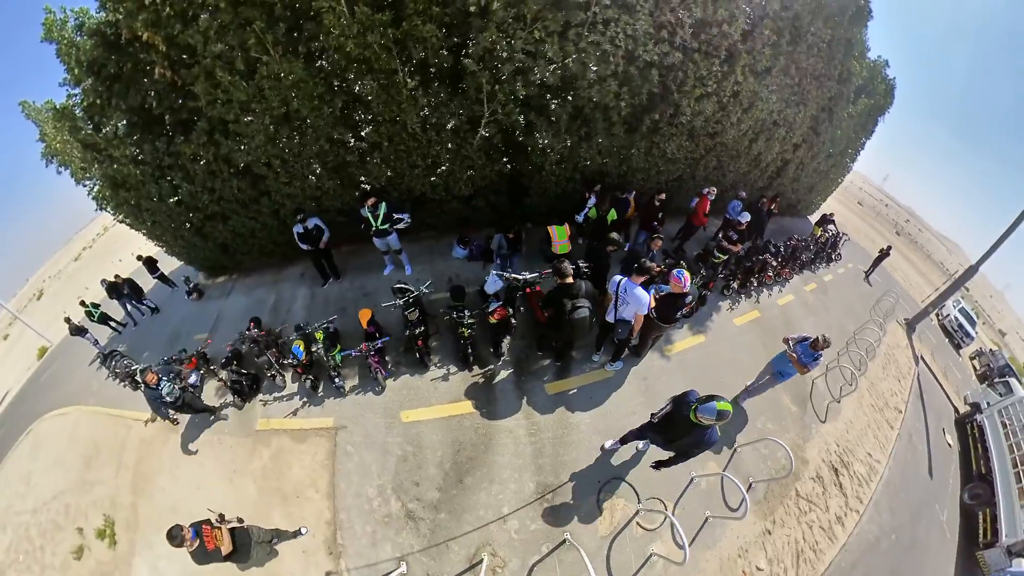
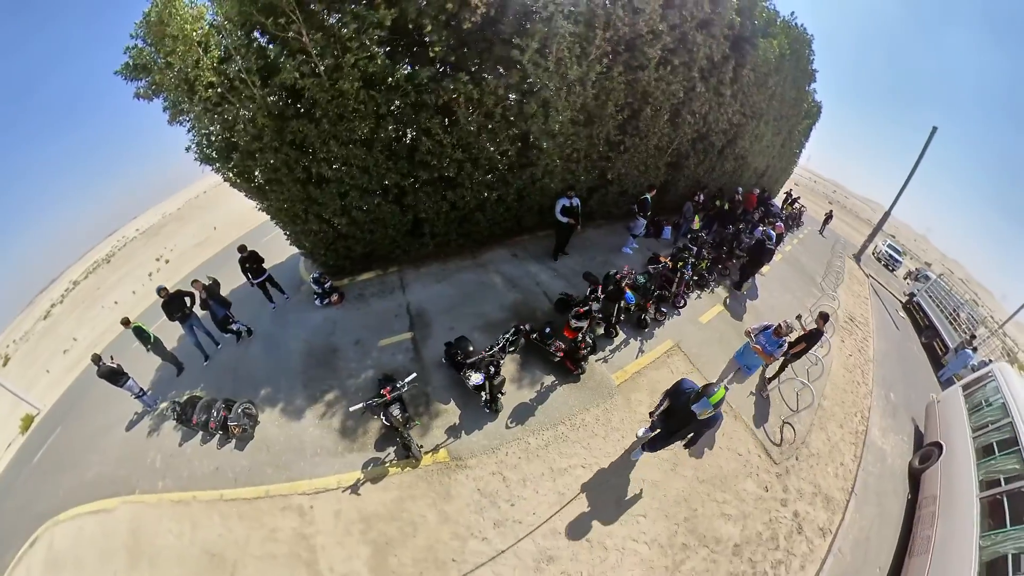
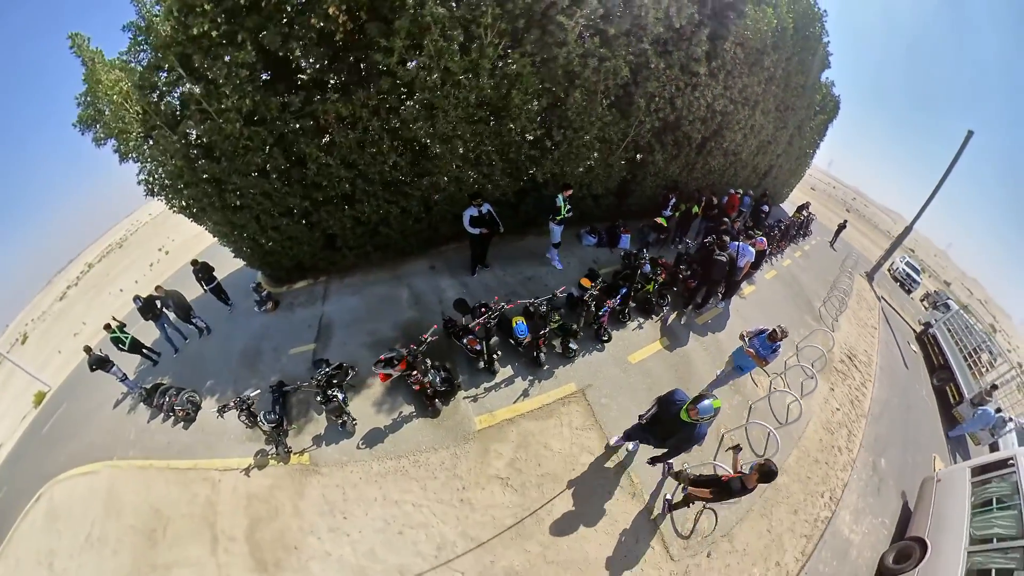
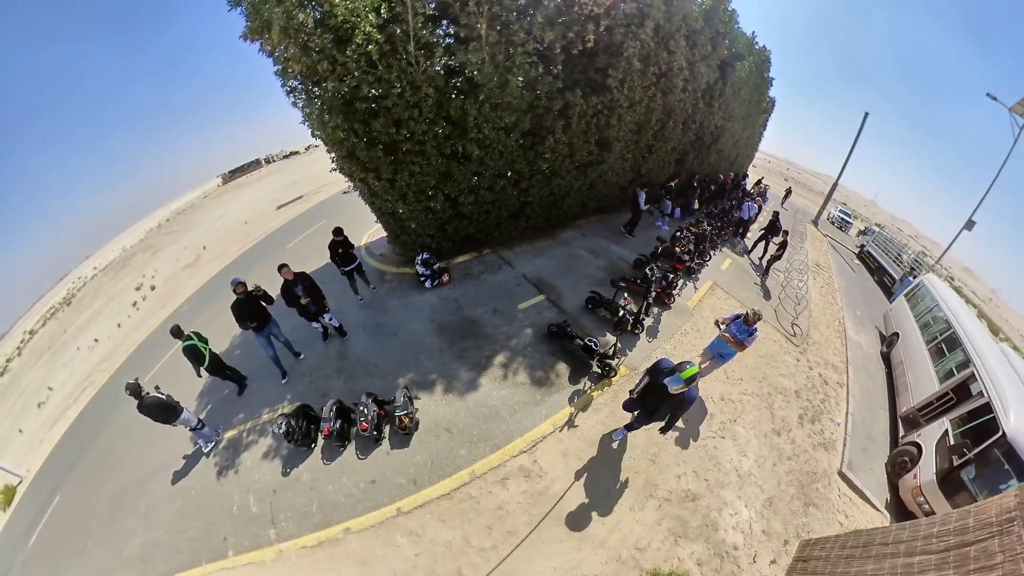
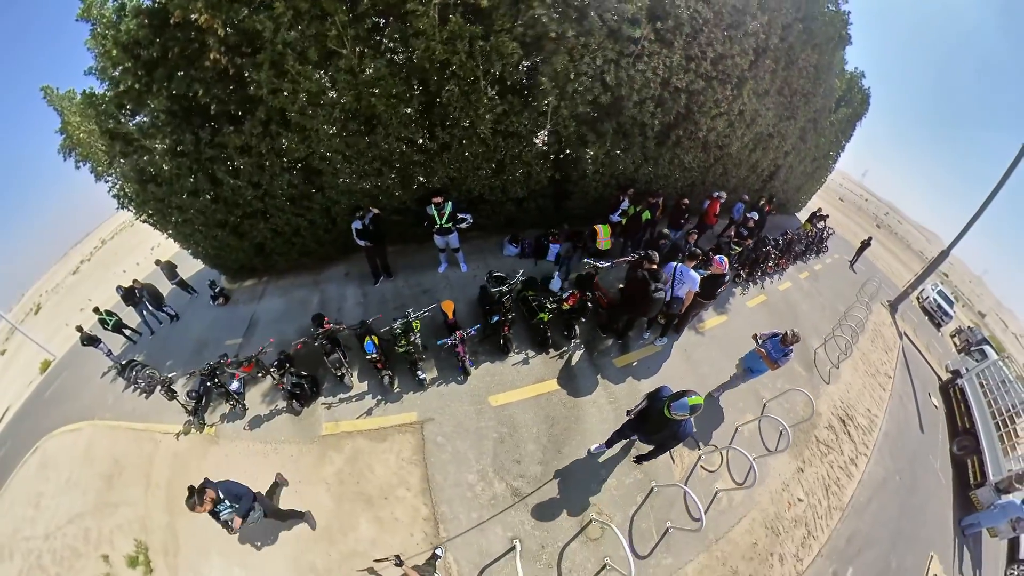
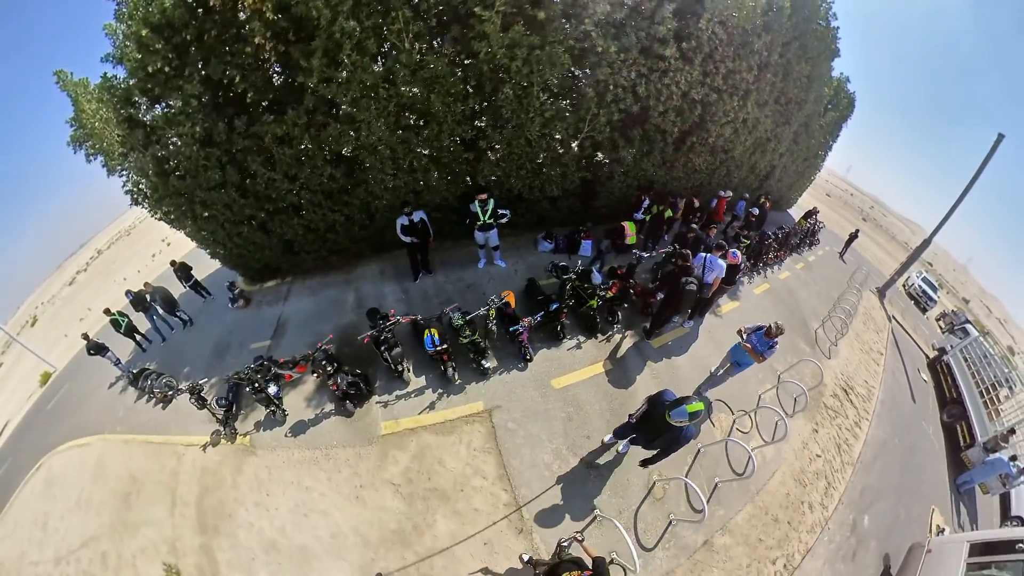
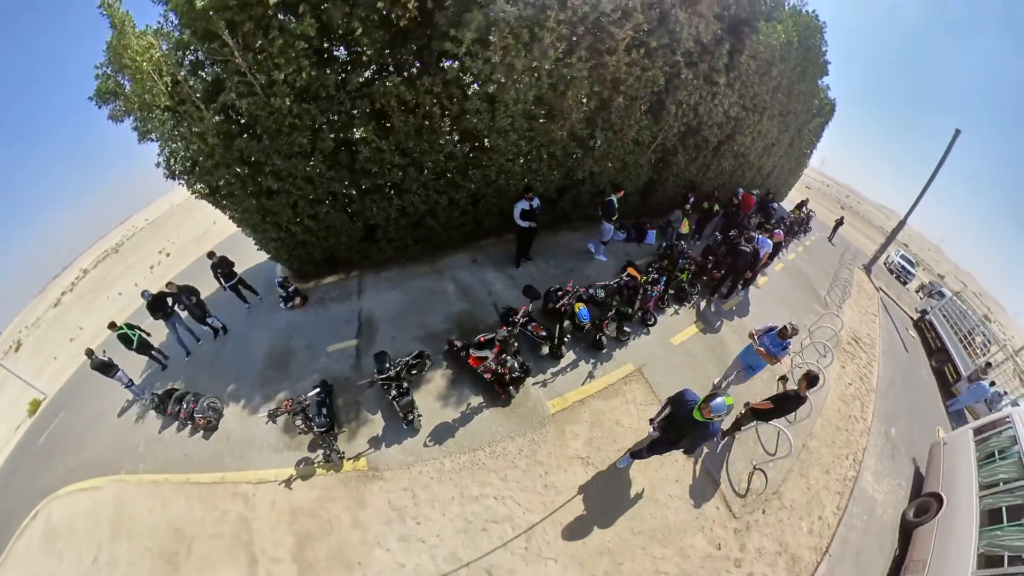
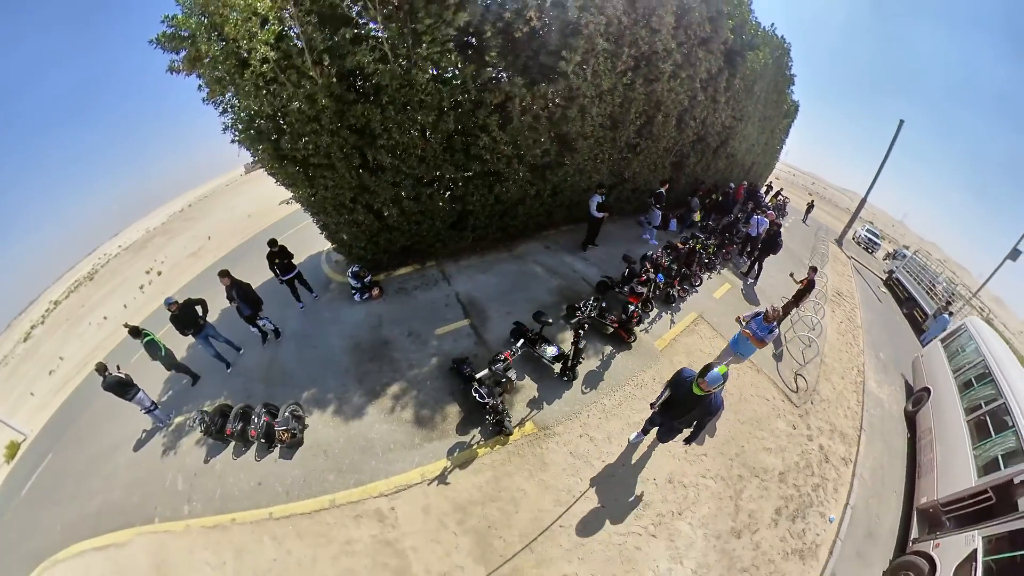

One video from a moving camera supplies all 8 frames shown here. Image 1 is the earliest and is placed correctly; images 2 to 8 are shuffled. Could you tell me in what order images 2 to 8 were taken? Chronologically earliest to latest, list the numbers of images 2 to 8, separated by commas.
5, 6, 3, 7, 2, 8, 4
